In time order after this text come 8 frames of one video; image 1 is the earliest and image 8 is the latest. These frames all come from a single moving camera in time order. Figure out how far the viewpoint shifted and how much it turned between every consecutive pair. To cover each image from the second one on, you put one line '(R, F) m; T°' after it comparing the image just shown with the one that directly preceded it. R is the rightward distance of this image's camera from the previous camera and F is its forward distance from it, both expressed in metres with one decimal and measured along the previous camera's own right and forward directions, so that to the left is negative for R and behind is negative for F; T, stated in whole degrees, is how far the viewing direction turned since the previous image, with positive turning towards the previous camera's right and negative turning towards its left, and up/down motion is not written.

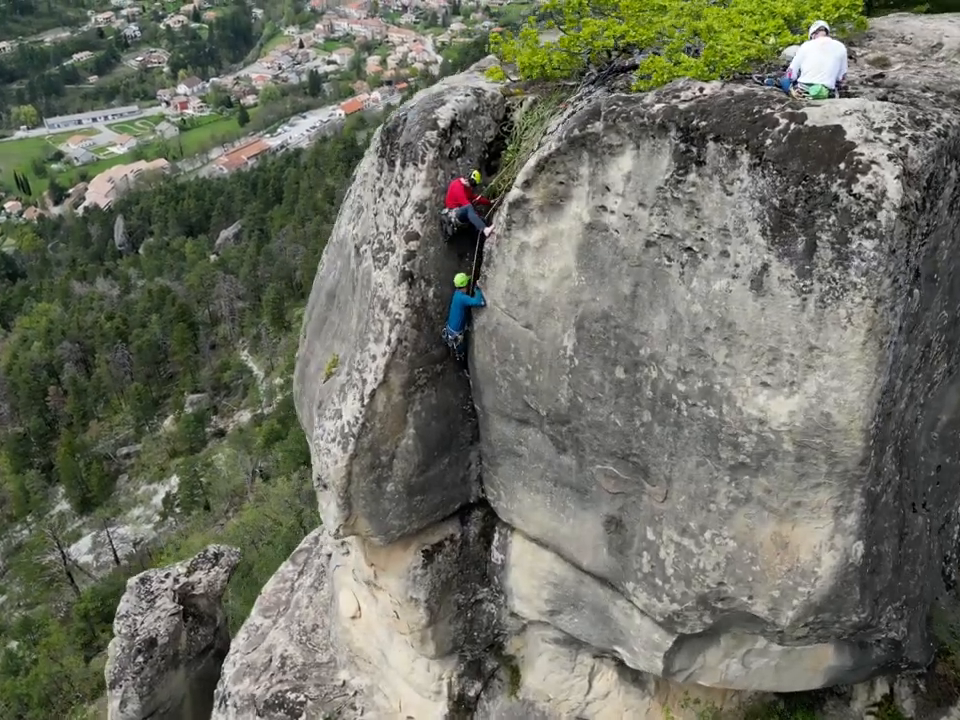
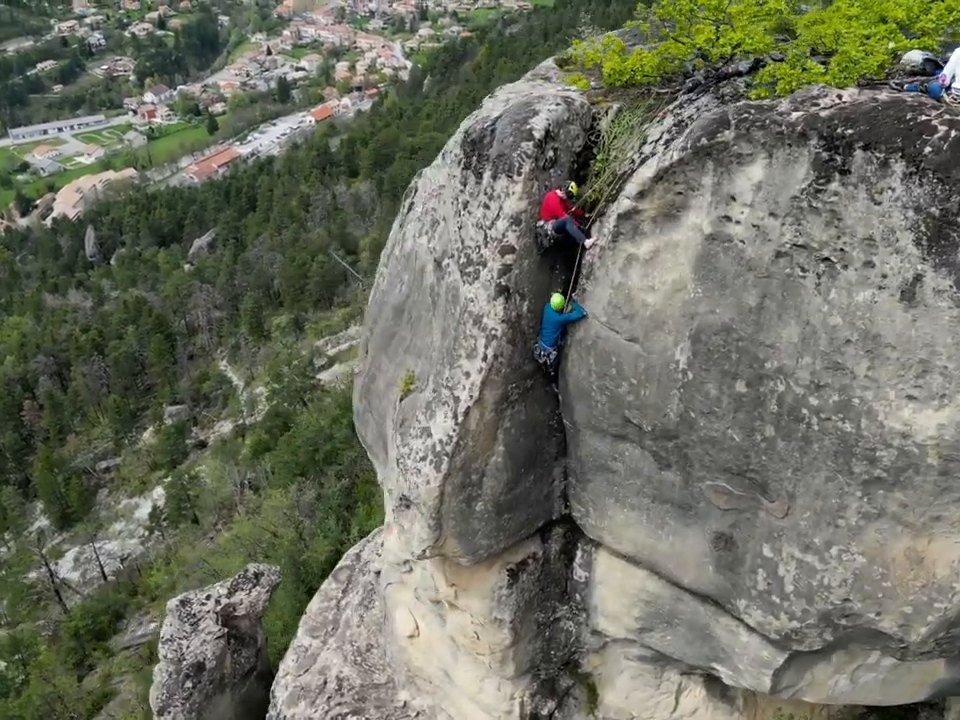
(-0.8, +0.2) m; +2°
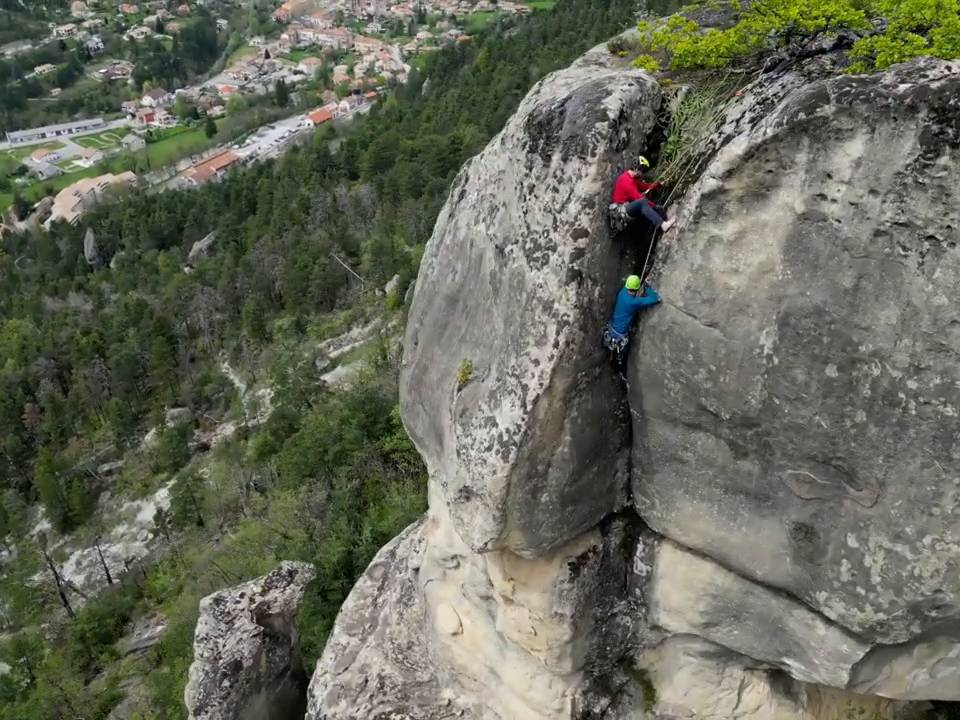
(-0.5, +0.2) m; 0°
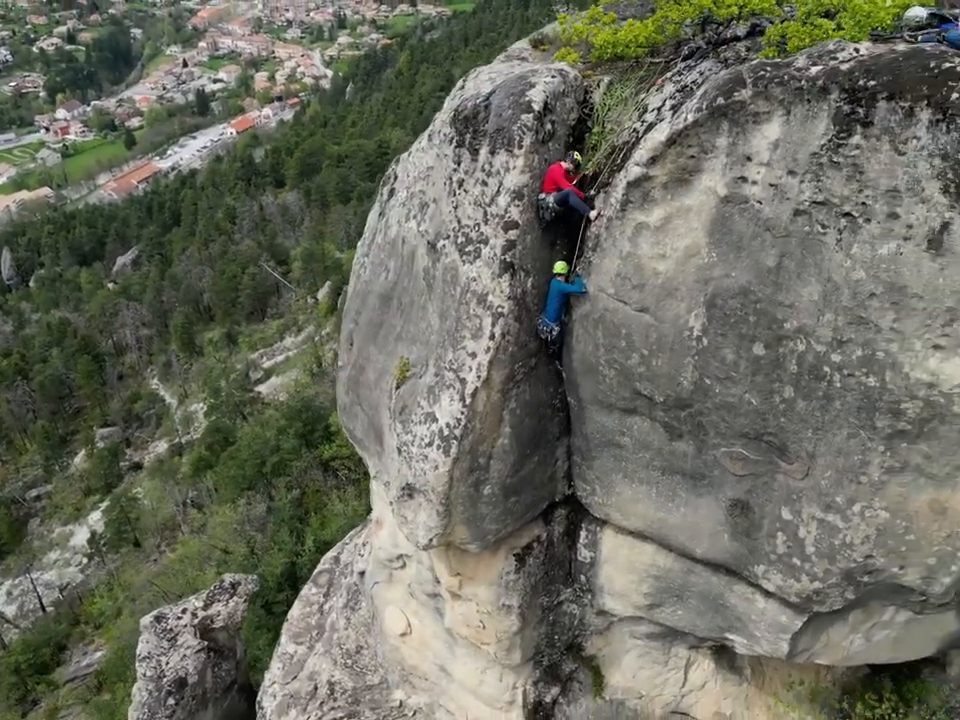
(0.0, 0.0) m; +4°
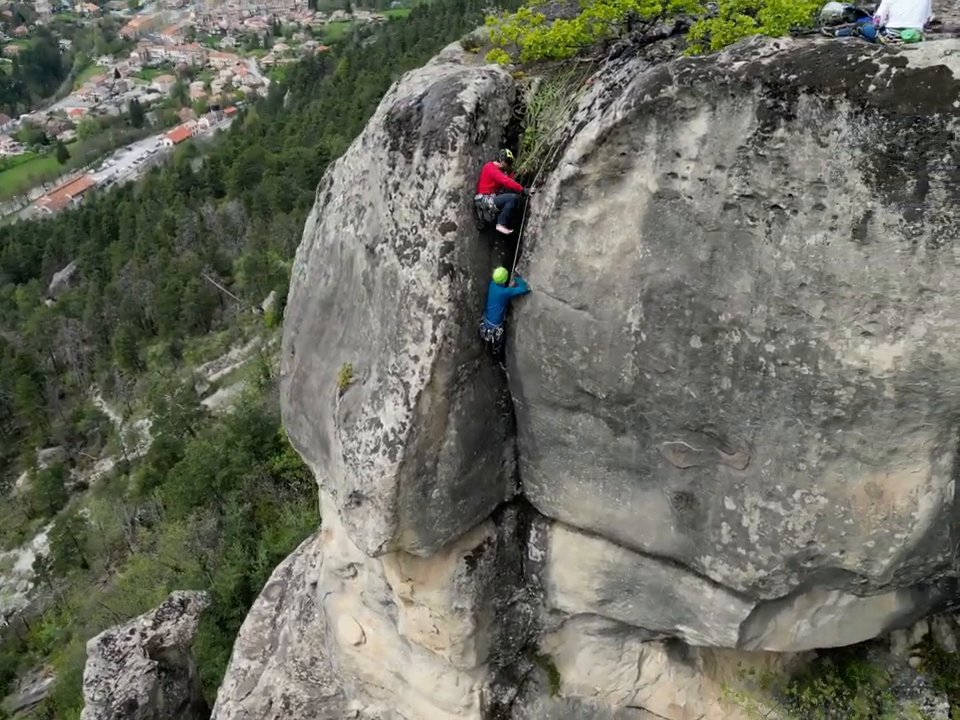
(+0.1, 0.0) m; +3°
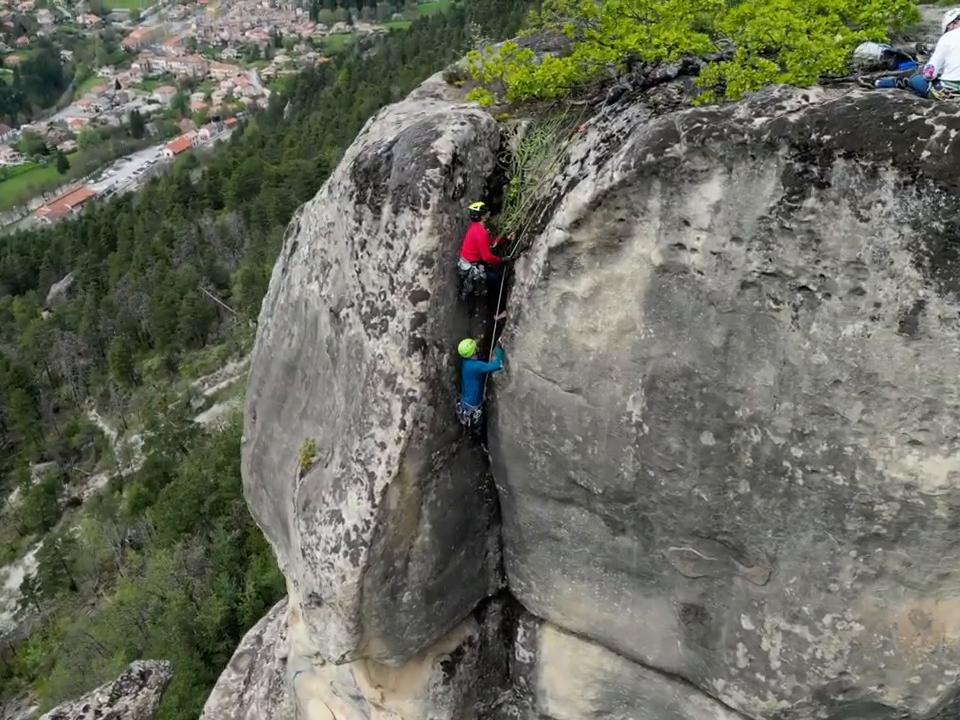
(+0.1, +0.8) m; 0°
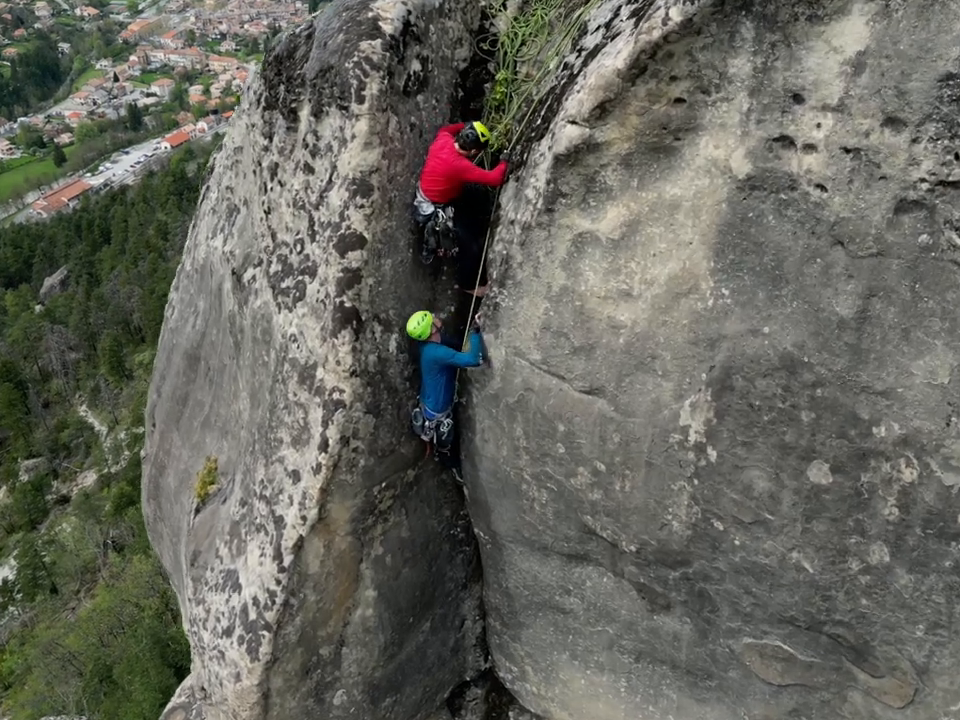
(+0.1, +1.8) m; 0°
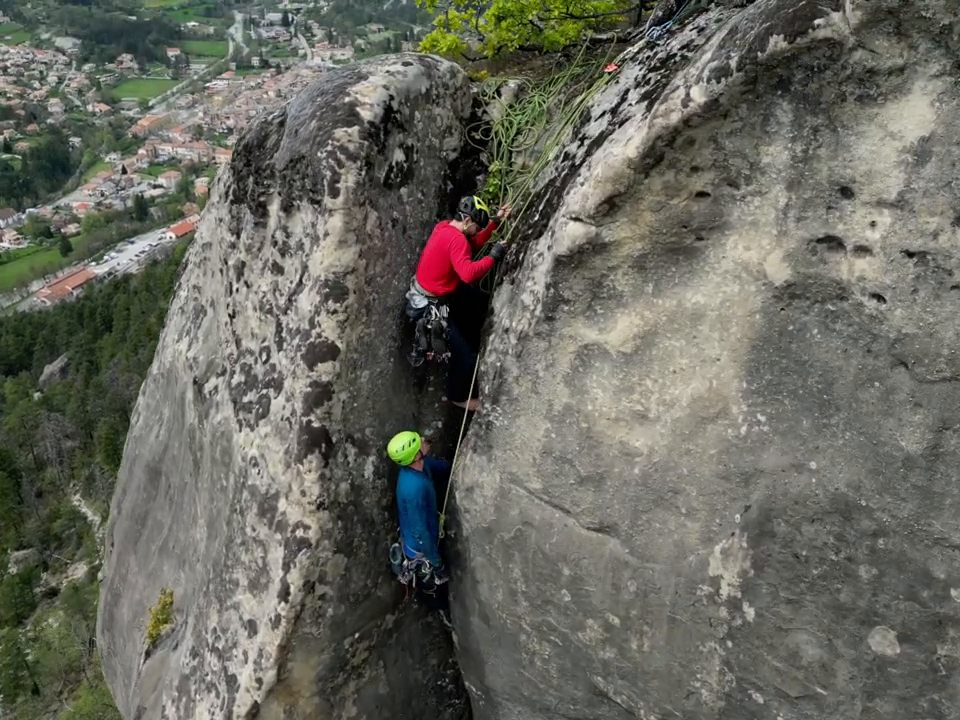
(0.0, +0.4) m; 0°
